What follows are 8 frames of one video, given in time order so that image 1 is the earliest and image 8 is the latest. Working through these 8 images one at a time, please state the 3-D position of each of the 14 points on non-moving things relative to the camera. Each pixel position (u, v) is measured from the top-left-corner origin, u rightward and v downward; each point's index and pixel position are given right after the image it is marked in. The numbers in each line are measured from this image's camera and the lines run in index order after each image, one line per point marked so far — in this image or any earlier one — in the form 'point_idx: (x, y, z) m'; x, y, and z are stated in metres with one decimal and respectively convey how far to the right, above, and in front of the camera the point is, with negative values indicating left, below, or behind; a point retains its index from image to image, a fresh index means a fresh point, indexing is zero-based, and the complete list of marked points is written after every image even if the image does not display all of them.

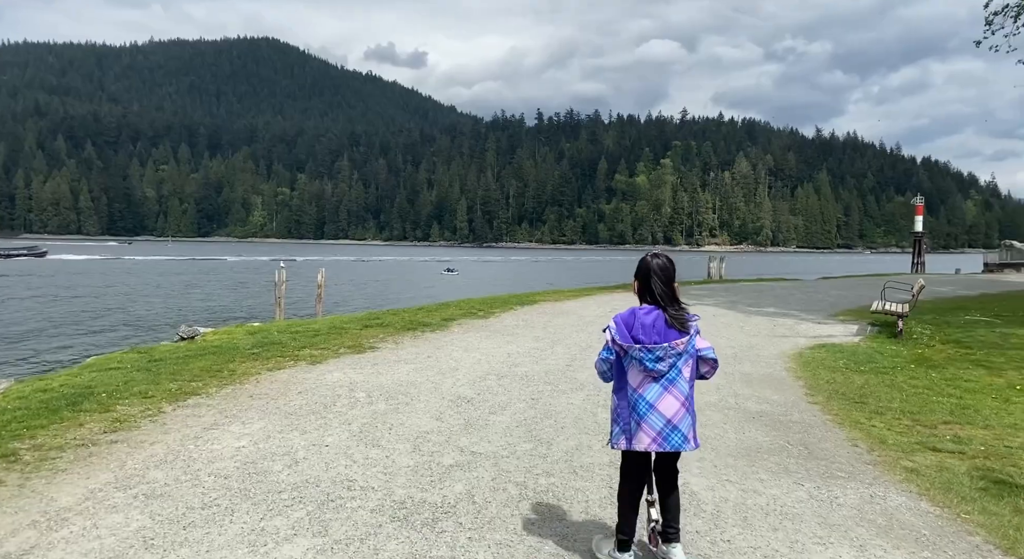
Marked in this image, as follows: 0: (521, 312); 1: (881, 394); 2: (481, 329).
0: (+0.2, -0.8, +15.3) m
1: (+4.2, -1.3, +7.6) m
2: (-0.6, -0.9, +12.6) m
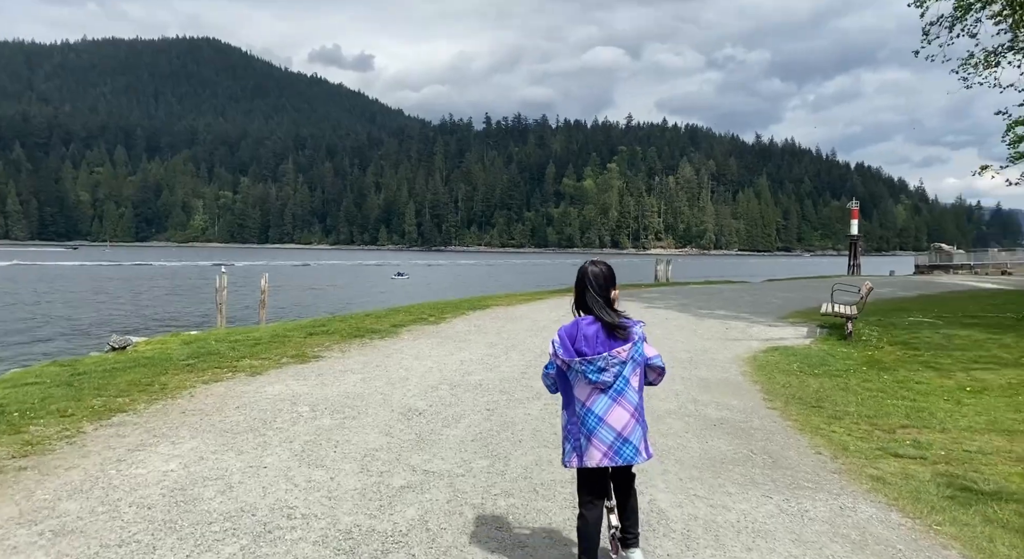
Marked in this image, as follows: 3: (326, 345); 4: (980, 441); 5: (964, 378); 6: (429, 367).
0: (-0.9, -0.9, +15.0) m
1: (+3.7, -1.3, +7.5) m
2: (-1.5, -1.0, +12.2) m
3: (-3.1, -1.1, +11.1) m
4: (+3.9, -1.4, +5.6) m
5: (+5.4, -1.2, +7.9) m
6: (-1.1, -1.2, +8.9) m
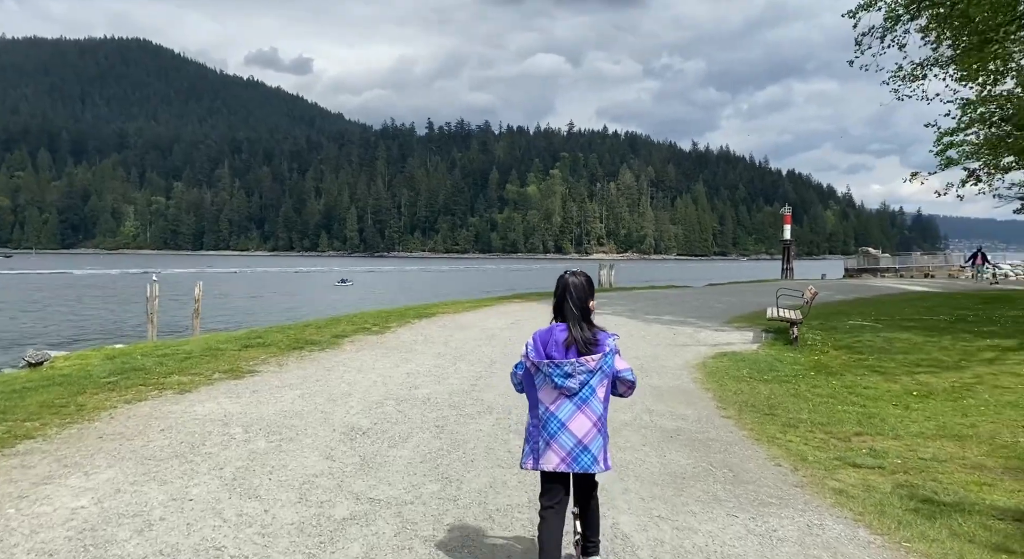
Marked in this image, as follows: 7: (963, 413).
0: (-2.1, -1.0, +14.6) m
1: (+3.1, -1.4, +7.5) m
2: (-2.4, -1.2, +11.7) m
3: (-3.9, -1.2, +10.5) m
4: (+3.5, -1.4, +5.6) m
5: (+4.8, -1.3, +8.0) m
6: (-1.8, -1.3, +8.5) m
7: (+4.4, -1.3, +6.6) m
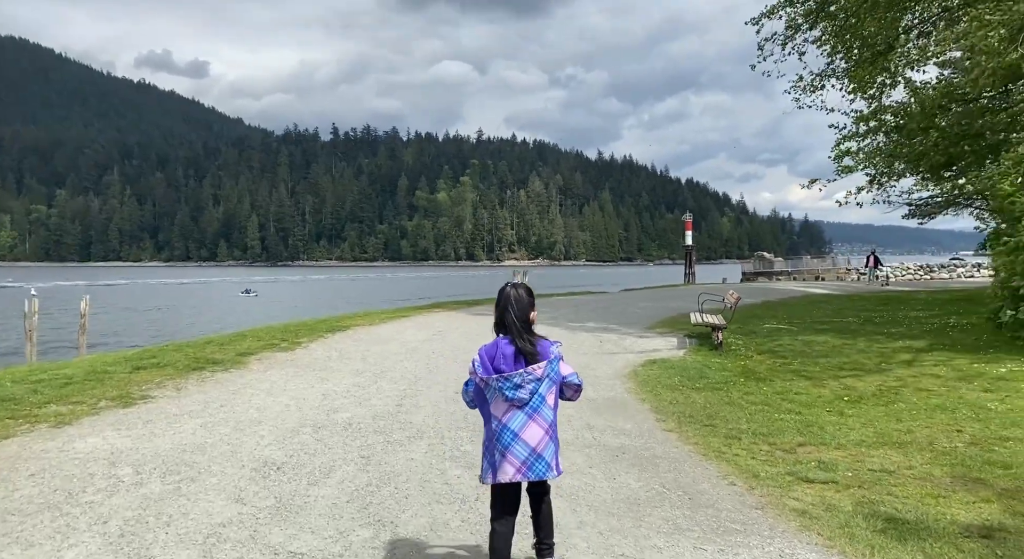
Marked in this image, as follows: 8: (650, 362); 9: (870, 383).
0: (-3.7, -1.3, +13.7) m
1: (+2.4, -1.5, +7.4) m
2: (-3.6, -1.4, +10.9) m
3: (-5.0, -1.4, +9.4) m
4: (+3.0, -1.5, +5.5) m
5: (+3.9, -1.3, +8.1) m
6: (-2.6, -1.4, +7.7) m
7: (+3.8, -1.4, +6.6) m
8: (+2.2, -1.3, +10.7) m
9: (+4.3, -1.3, +8.1) m
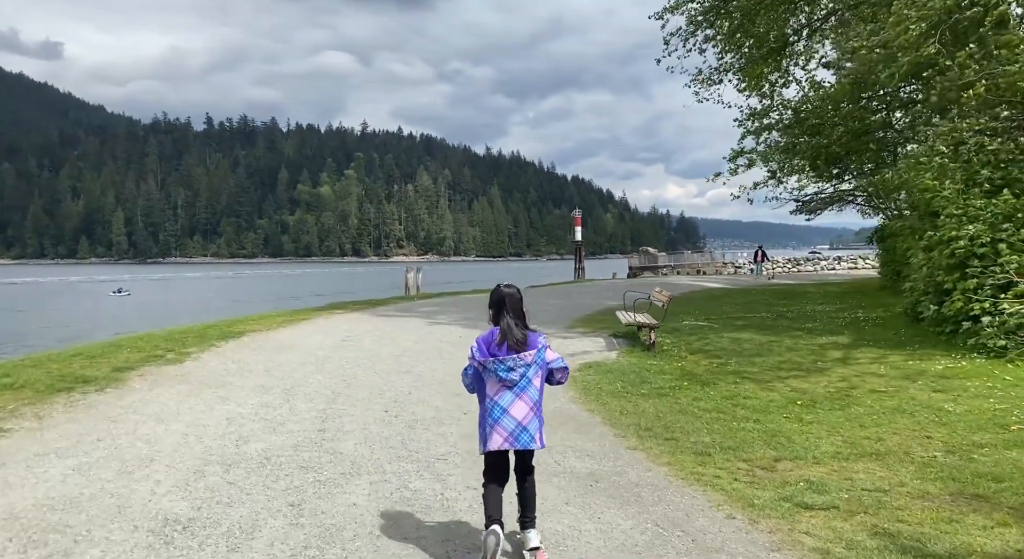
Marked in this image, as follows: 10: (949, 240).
0: (-5.2, -1.3, +12.2) m
1: (+1.8, -1.5, +6.9) m
2: (-4.7, -1.4, +9.4) m
3: (-5.8, -1.5, +7.8) m
4: (+2.7, -1.5, +5.2) m
5: (+3.2, -1.3, +7.8) m
6: (-3.2, -1.5, +6.5) m
7: (+3.3, -1.4, +6.4) m
8: (+1.1, -1.3, +10.2) m
9: (+3.6, -1.3, +7.9) m
10: (+6.2, +0.6, +9.5) m
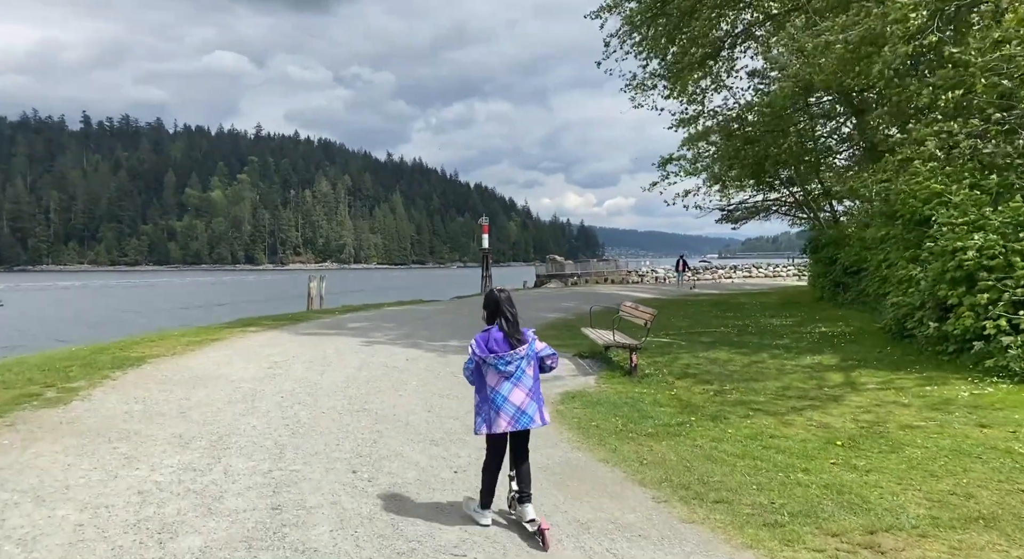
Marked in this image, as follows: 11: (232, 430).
0: (-5.8, -1.6, +10.1) m
1: (+1.8, -1.7, +5.8) m
2: (-4.9, -1.7, +7.4) m
3: (-5.8, -1.7, +5.6) m
4: (+3.0, -1.7, +4.2) m
5: (+3.1, -1.5, +6.9) m
6: (-3.0, -1.7, +4.7) m
7: (+3.4, -1.6, +5.5) m
8: (+0.7, -1.6, +9.0) m
9: (+3.5, -1.5, +7.0) m
10: (+5.8, +0.4, +8.9) m
11: (-3.1, -1.6, +7.3) m
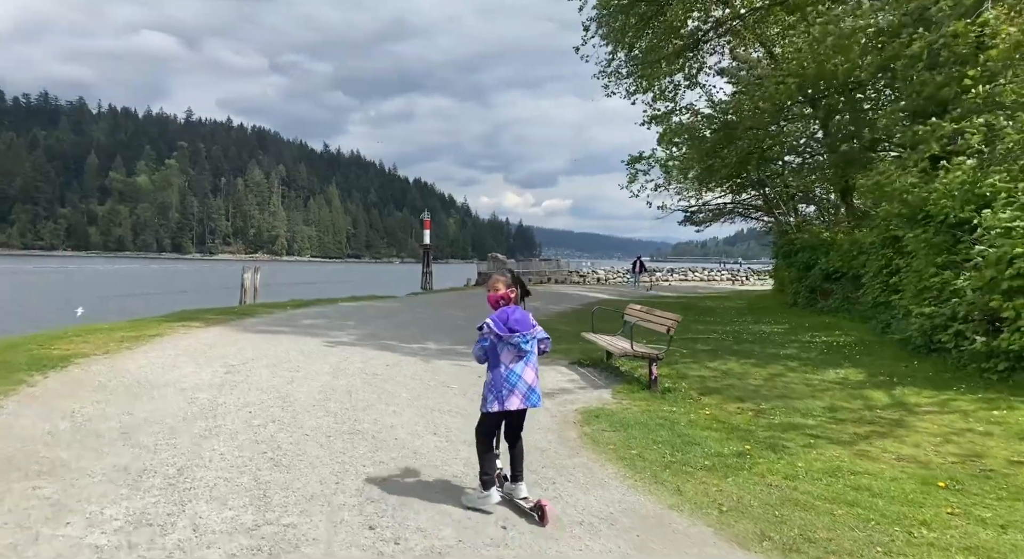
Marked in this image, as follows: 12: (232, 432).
0: (-5.8, -1.4, +8.3) m
1: (+2.2, -1.8, +4.7) m
2: (-4.6, -1.5, +5.7) m
3: (-5.4, -1.6, +3.8) m
4: (+3.5, -1.8, +3.2) m
5: (+3.4, -1.6, +5.9) m
6: (-2.5, -1.7, +3.2) m
7: (+3.9, -1.7, +4.5) m
8: (+0.9, -1.6, +7.8) m
9: (+3.8, -1.6, +6.1) m
10: (+6.0, +0.3, +8.2) m
11: (-2.7, -1.5, +5.8) m
12: (-2.8, -1.5, +6.8) m
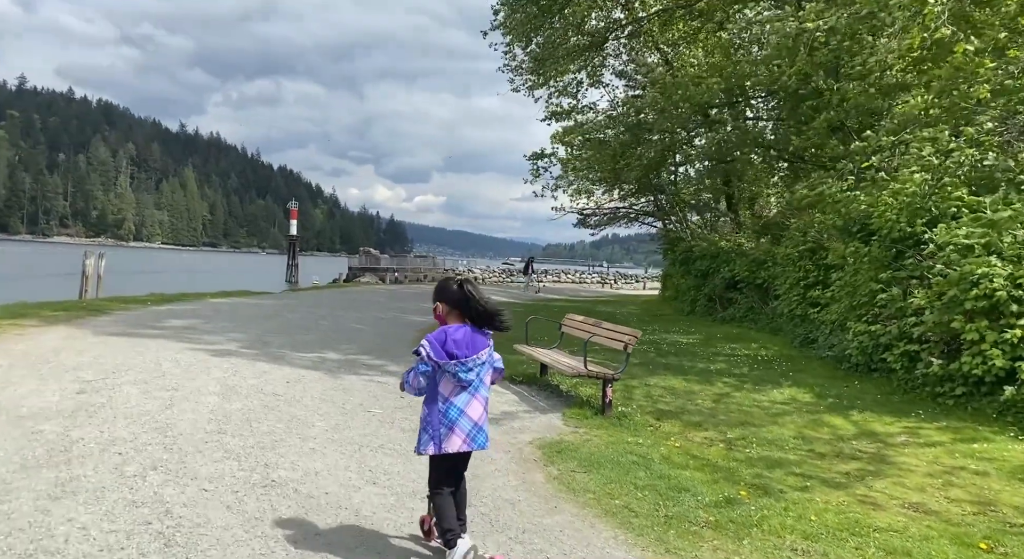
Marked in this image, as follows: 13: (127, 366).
0: (-6.2, -1.3, +5.9) m
1: (+2.3, -2.0, +3.9) m
2: (-4.6, -1.5, +3.6) m
3: (-5.0, -1.6, +1.6) m
4: (+3.8, -2.0, +2.6) m
5: (+3.2, -1.9, +5.3) m
6: (-2.1, -1.7, +1.5) m
7: (+3.9, -1.9, +4.0) m
8: (+0.3, -1.7, +6.6) m
9: (+3.6, -1.8, +5.5) m
10: (+5.4, 0.0, +8.0) m
11: (-2.8, -1.6, +4.0) m
12: (-3.1, -1.5, +5.0) m
13: (-5.2, -1.2, +9.1) m
